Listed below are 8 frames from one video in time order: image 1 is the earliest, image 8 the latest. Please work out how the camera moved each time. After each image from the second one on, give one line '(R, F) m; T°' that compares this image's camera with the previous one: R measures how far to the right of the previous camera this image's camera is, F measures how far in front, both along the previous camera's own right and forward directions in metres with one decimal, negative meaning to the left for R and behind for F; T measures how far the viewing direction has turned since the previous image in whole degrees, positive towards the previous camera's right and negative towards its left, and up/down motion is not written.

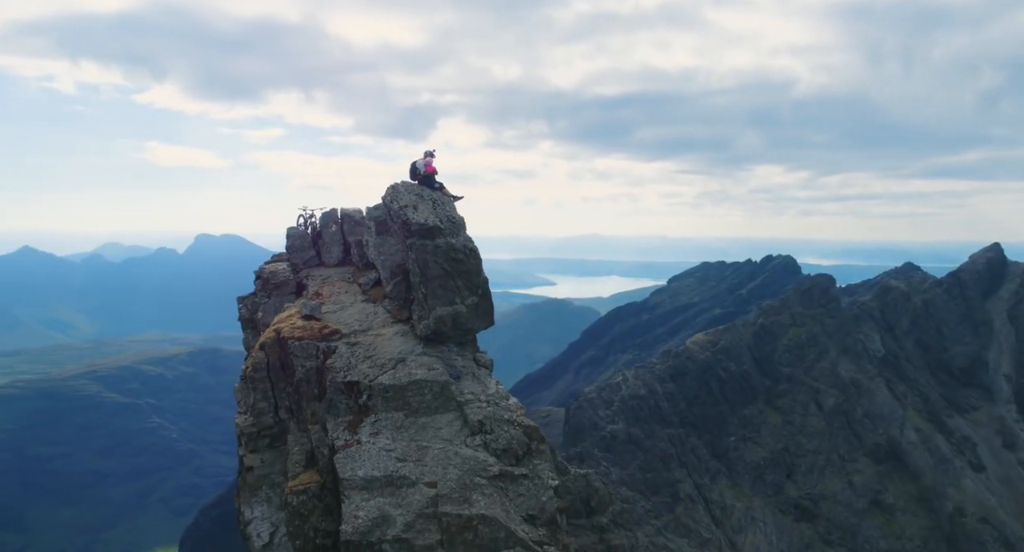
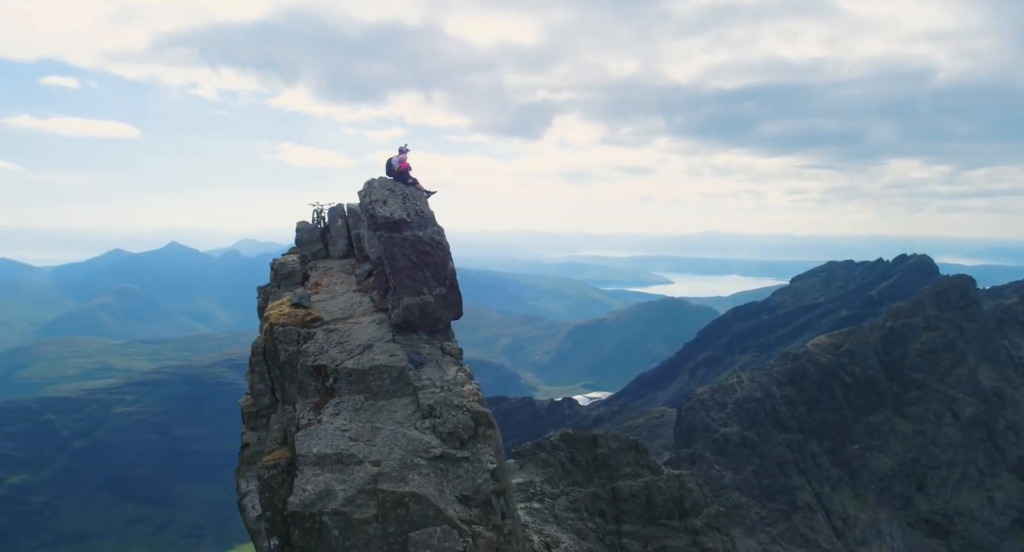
(+1.4, -0.1) m; -8°
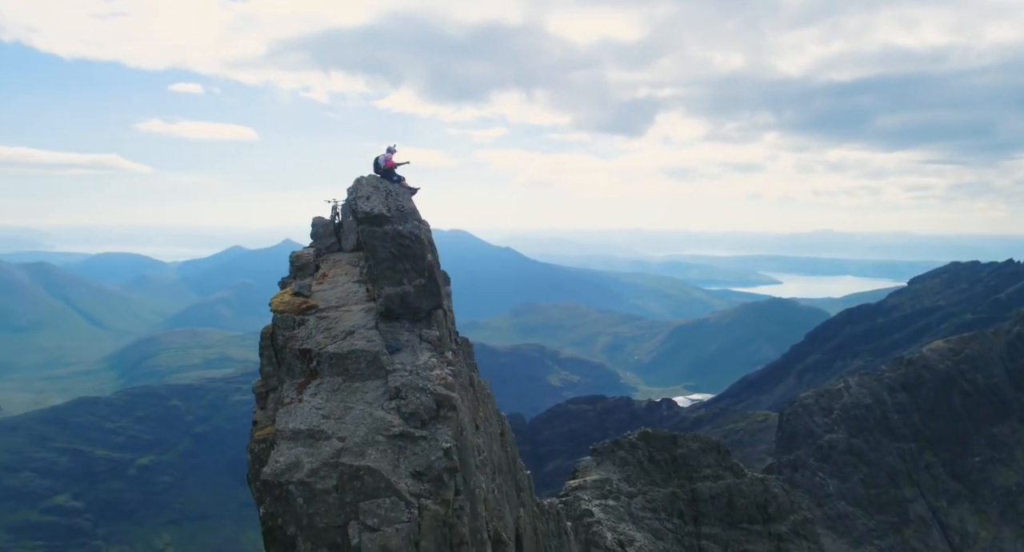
(+1.3, -0.3) m; -7°
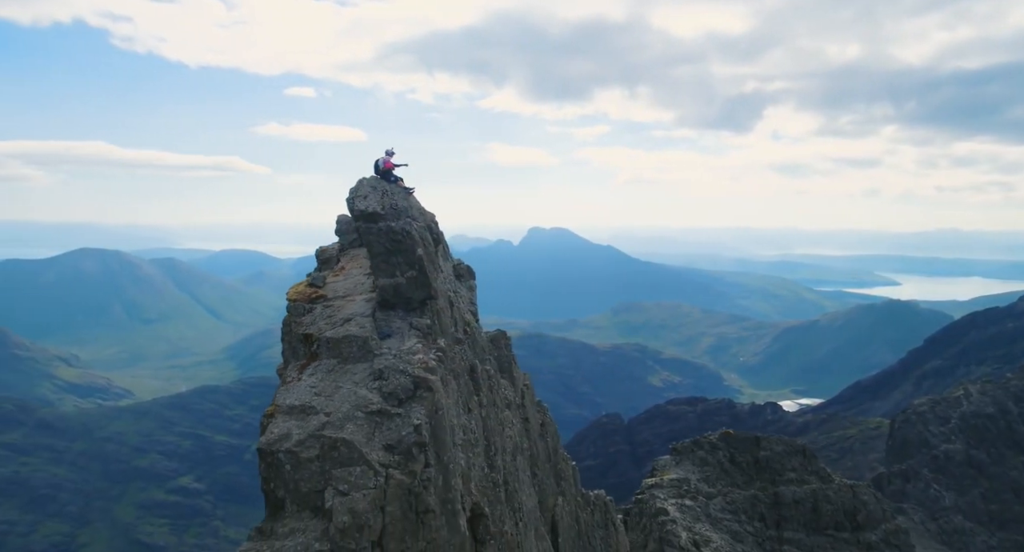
(+1.3, -0.5) m; -7°
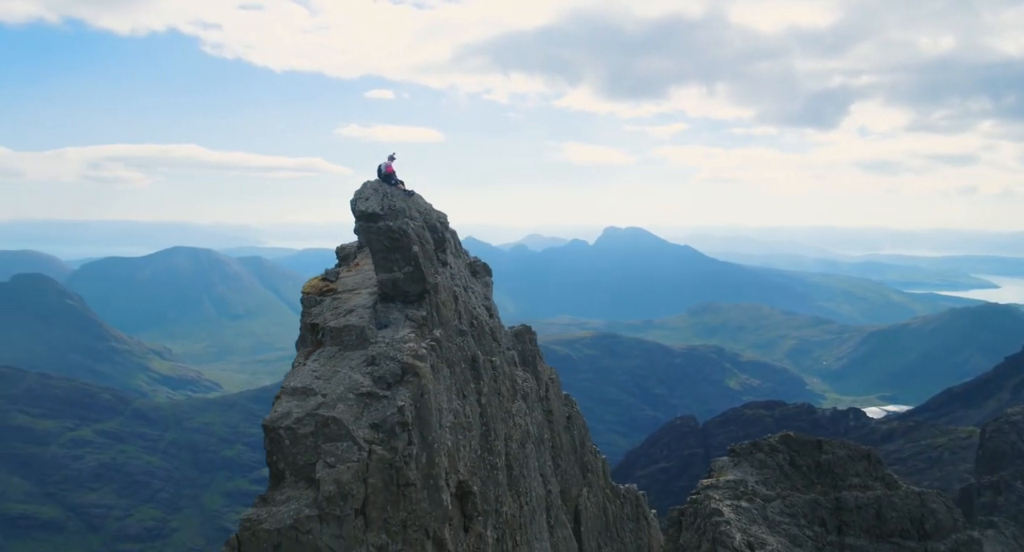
(+1.0, -0.6) m; -5°
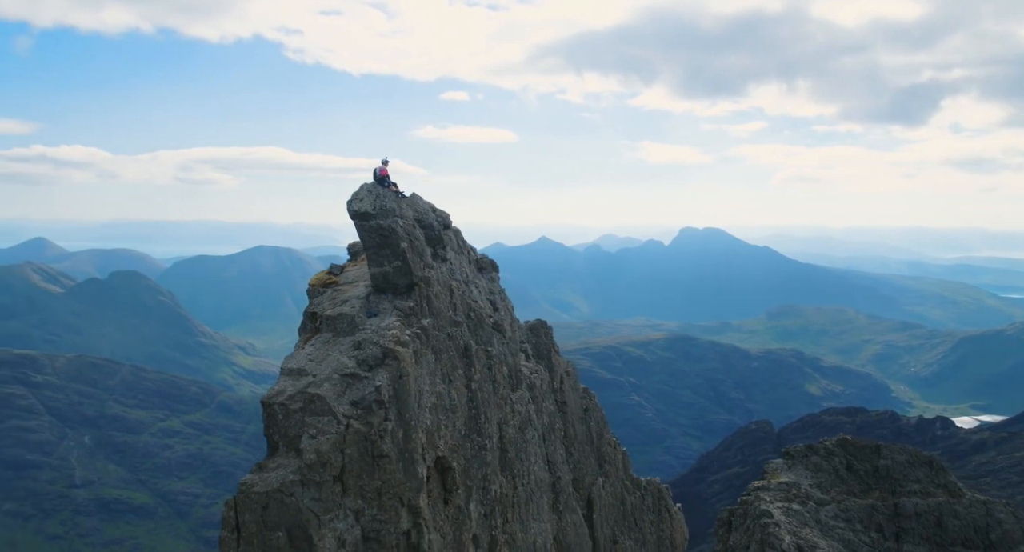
(+1.2, -0.8) m; -5°
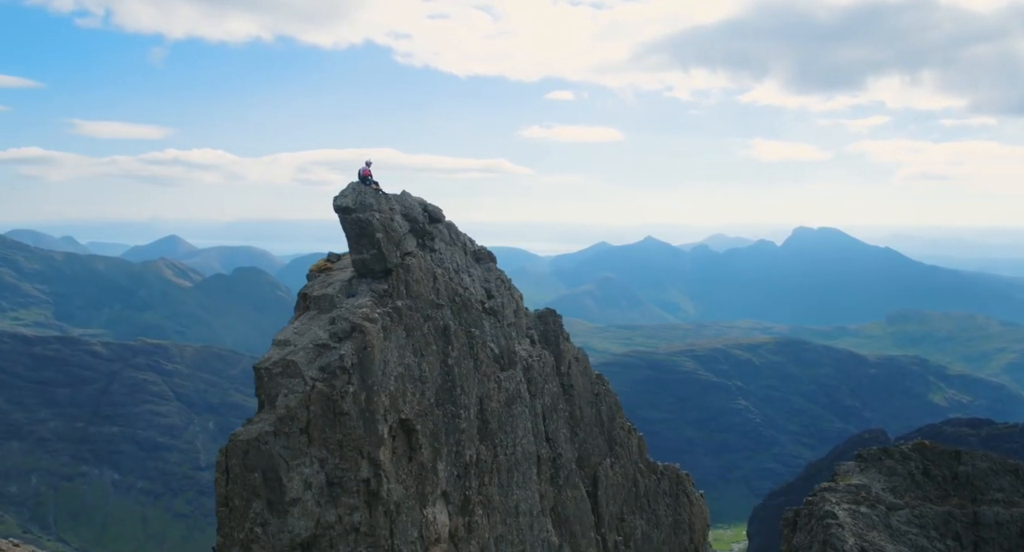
(+2.1, -1.2) m; -7°
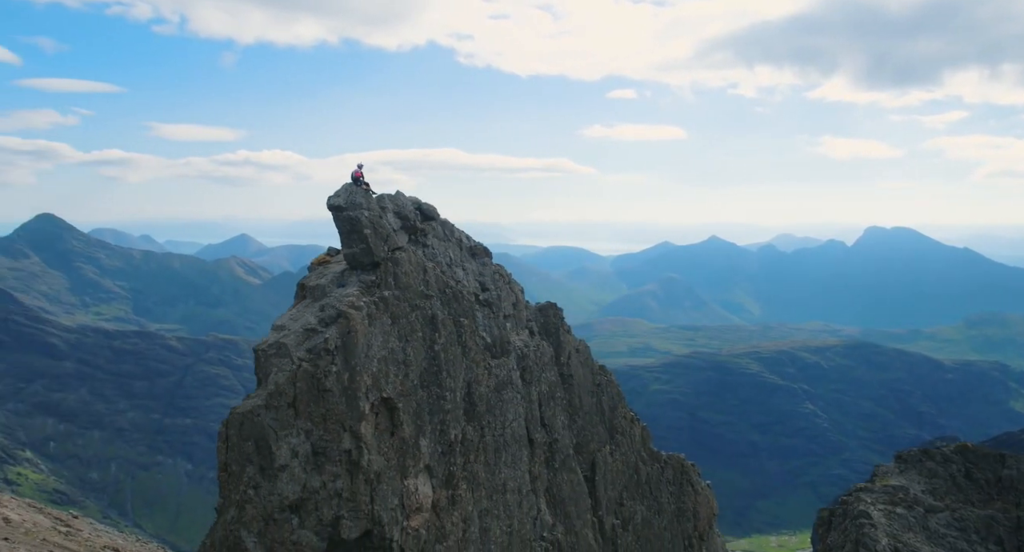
(+1.4, -1.0) m; -4°
